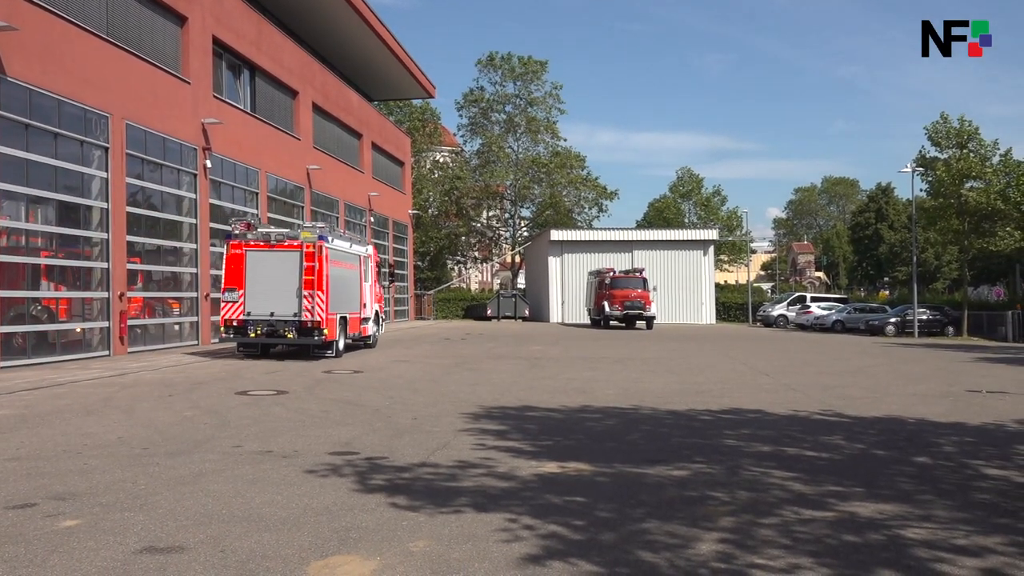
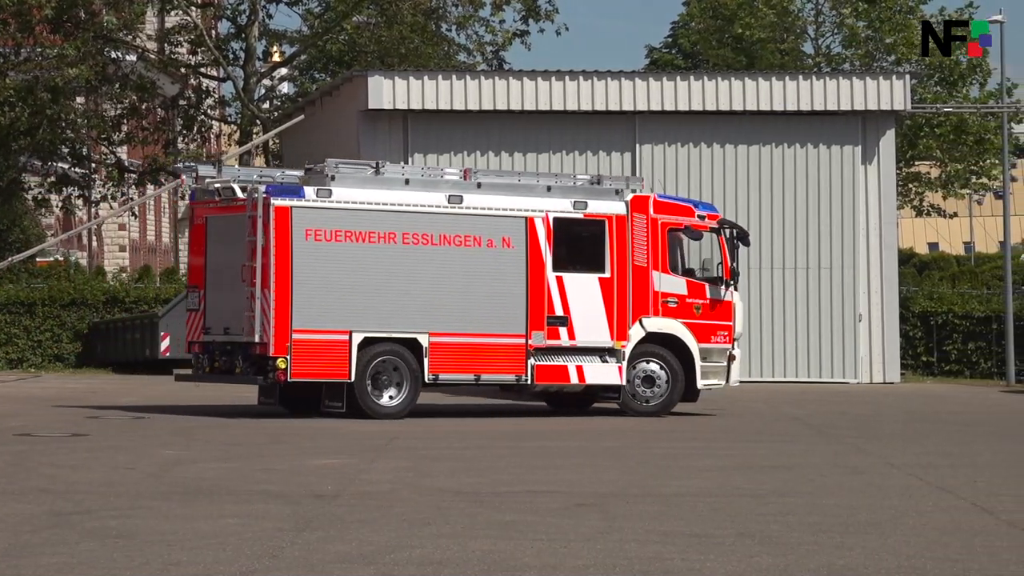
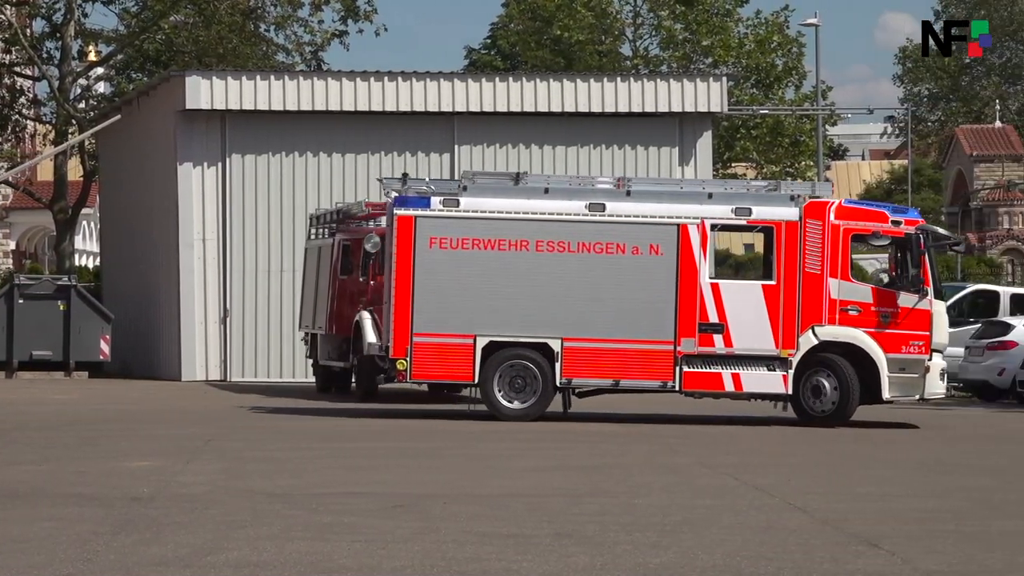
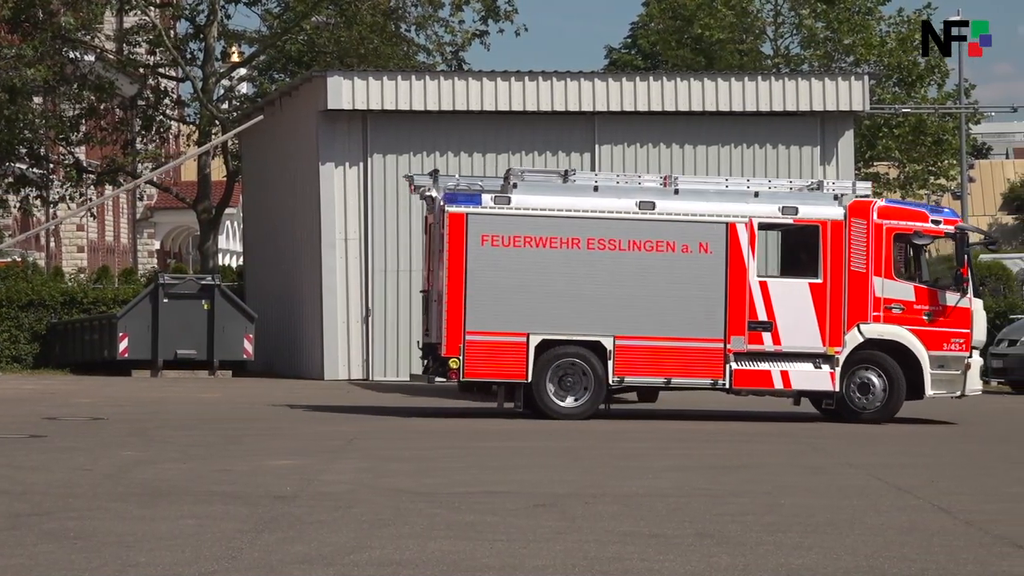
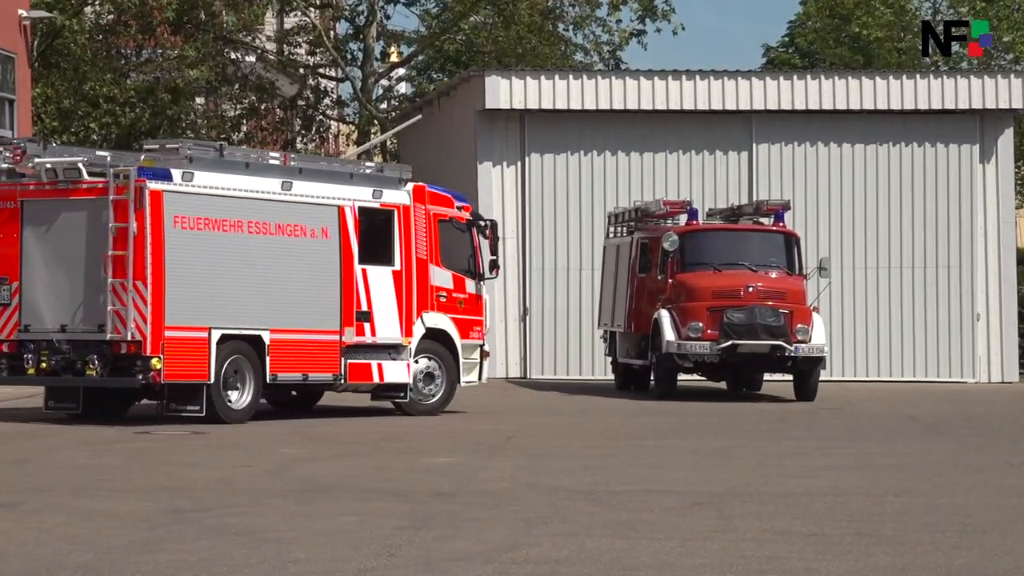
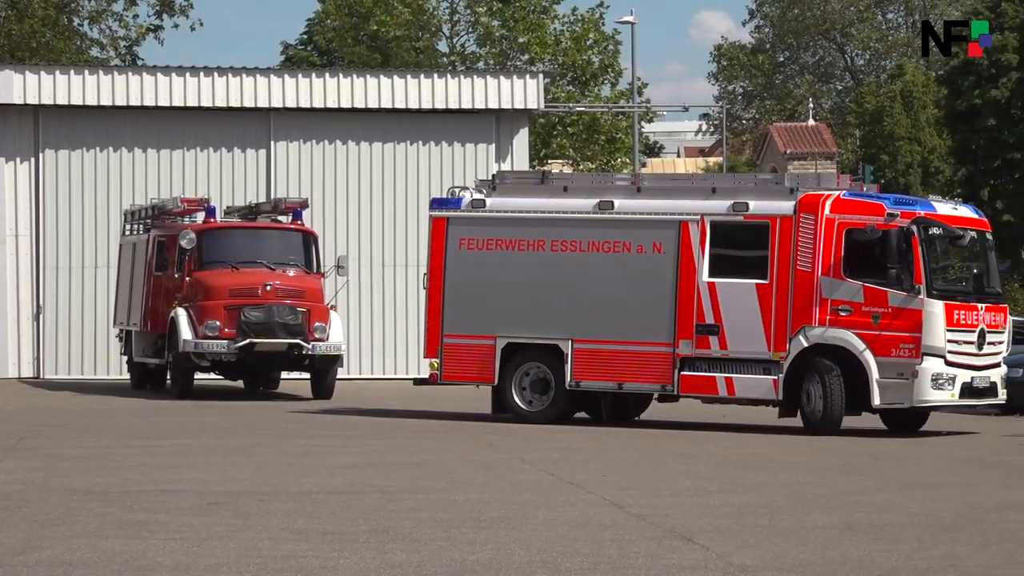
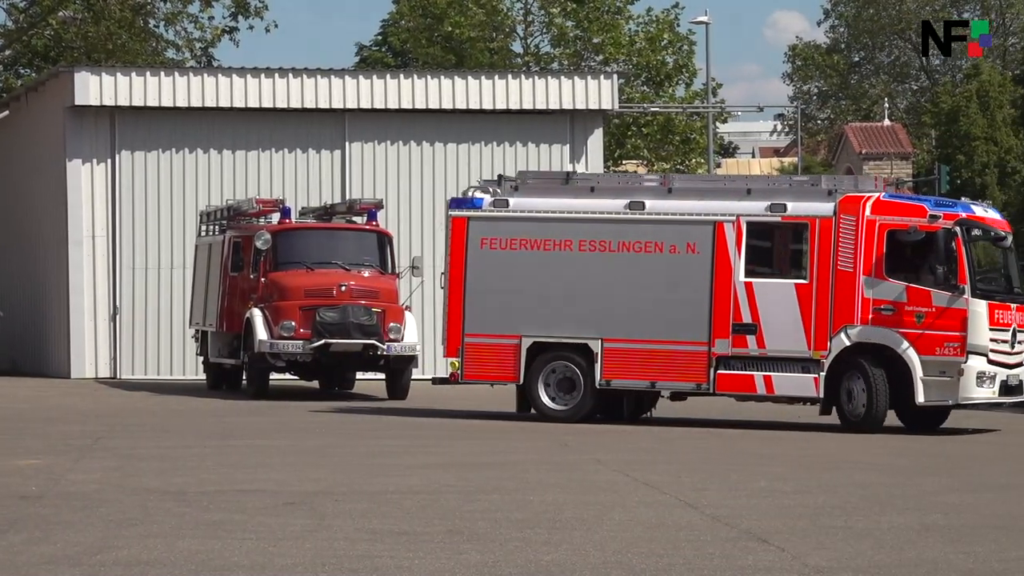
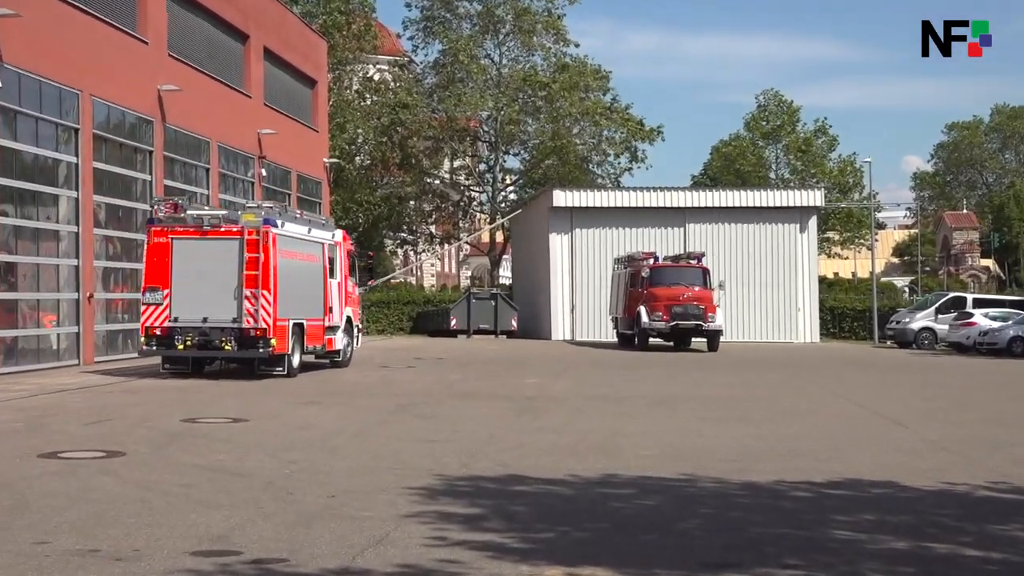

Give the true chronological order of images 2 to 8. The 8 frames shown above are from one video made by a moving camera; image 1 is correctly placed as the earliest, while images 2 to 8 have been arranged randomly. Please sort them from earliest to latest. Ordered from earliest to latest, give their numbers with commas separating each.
8, 5, 2, 4, 3, 7, 6
